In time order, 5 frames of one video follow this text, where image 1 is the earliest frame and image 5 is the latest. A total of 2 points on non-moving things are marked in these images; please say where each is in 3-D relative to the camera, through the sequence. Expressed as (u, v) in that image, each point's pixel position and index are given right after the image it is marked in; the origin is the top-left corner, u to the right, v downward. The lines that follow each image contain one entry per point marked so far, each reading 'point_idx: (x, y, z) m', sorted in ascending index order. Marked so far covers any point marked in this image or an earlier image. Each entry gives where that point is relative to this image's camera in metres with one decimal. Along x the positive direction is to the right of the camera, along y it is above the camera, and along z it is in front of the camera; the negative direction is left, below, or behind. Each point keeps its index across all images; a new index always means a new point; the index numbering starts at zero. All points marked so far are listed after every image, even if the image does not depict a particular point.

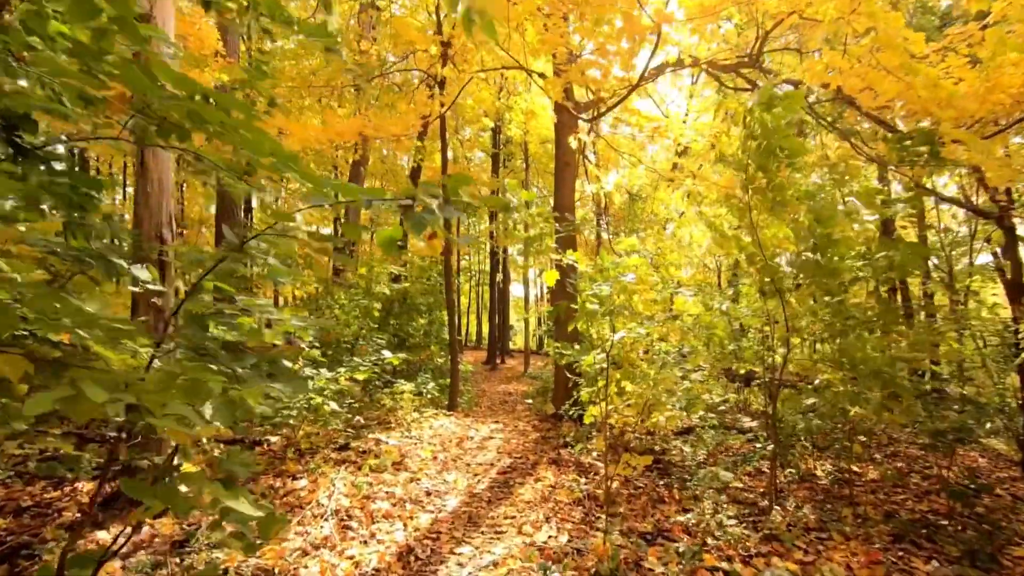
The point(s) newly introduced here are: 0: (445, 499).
0: (-0.5, -1.7, +4.2) m
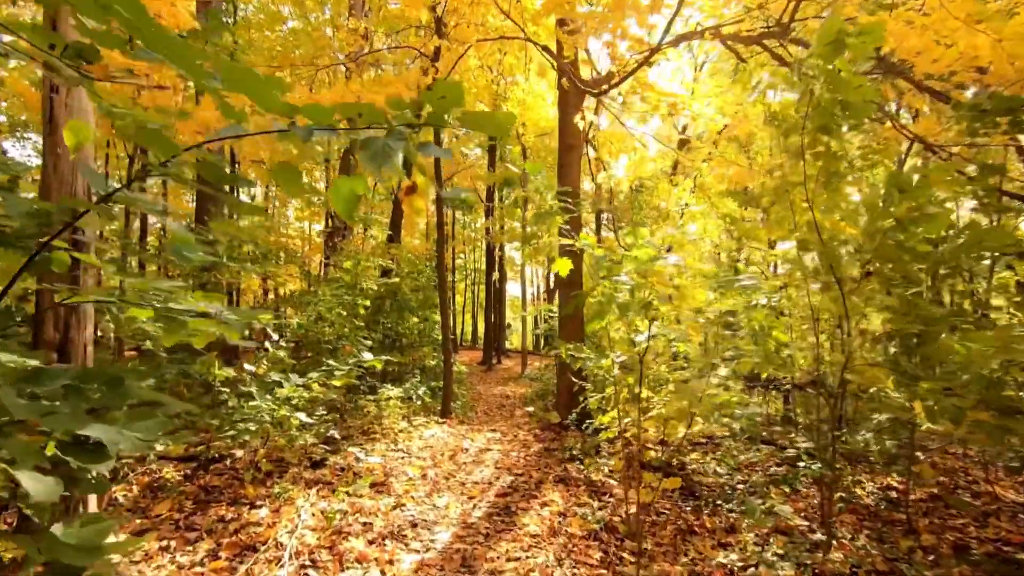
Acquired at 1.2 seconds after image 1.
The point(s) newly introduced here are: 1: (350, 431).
0: (-0.5, -1.6, +3.5) m
1: (-1.6, -1.4, +5.4) m
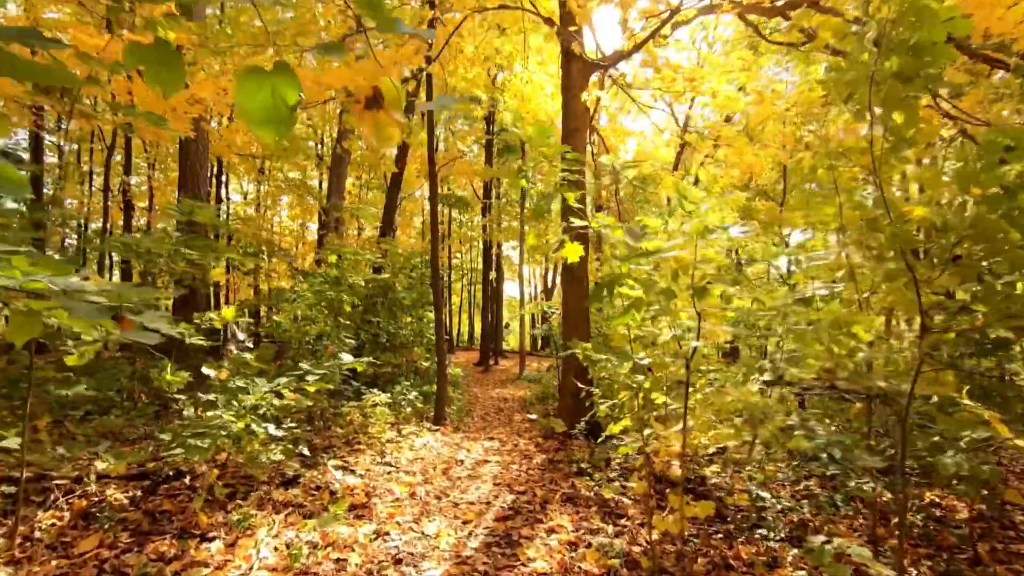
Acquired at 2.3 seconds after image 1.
0: (-0.5, -1.5, +3.0) m
1: (-1.6, -1.4, +4.8) m
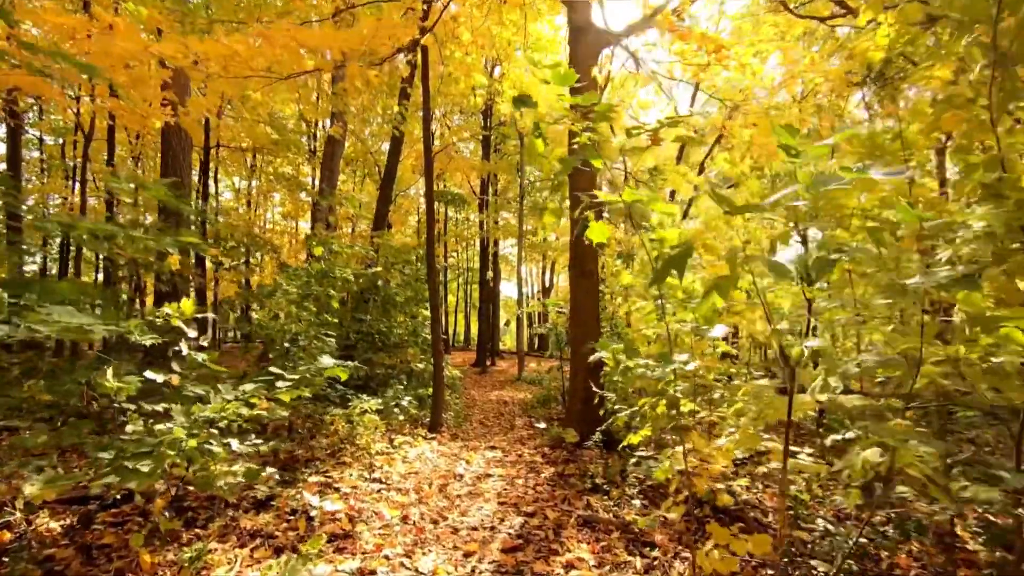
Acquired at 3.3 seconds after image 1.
0: (-0.4, -1.5, +2.4) m
1: (-1.6, -1.3, +4.3) m
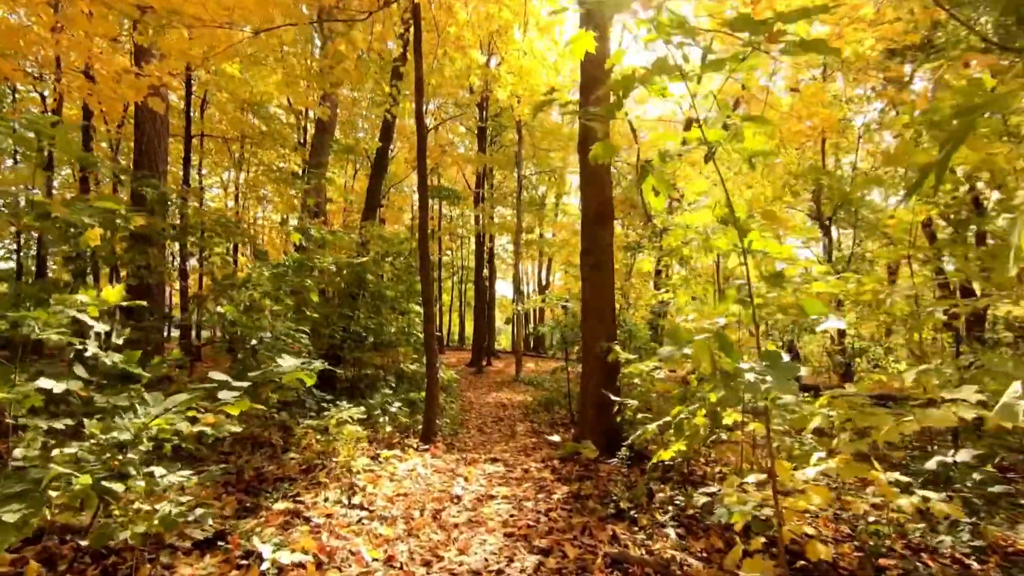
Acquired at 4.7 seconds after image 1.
0: (-0.4, -1.4, +1.7) m
1: (-1.5, -1.2, +3.6) m
